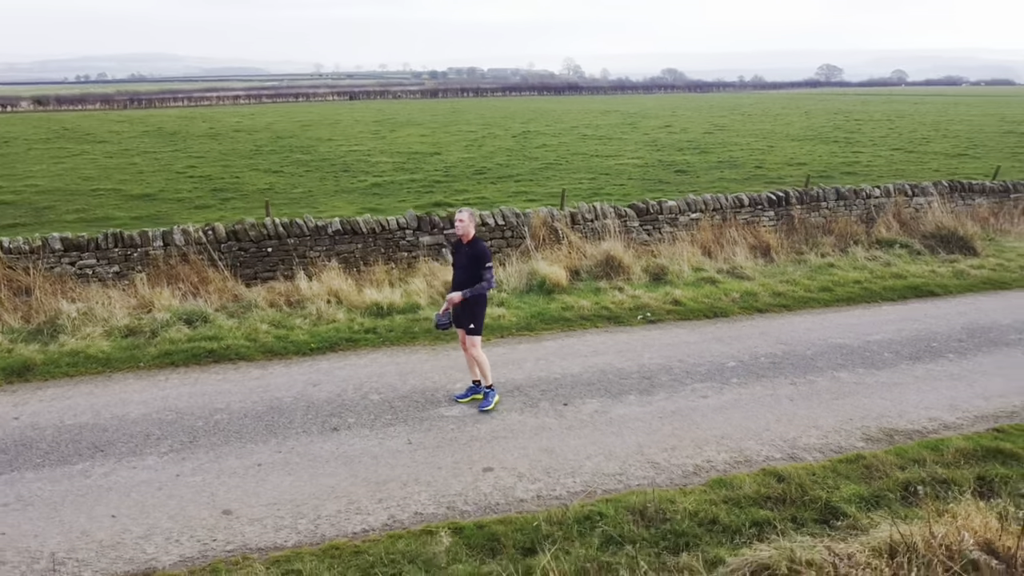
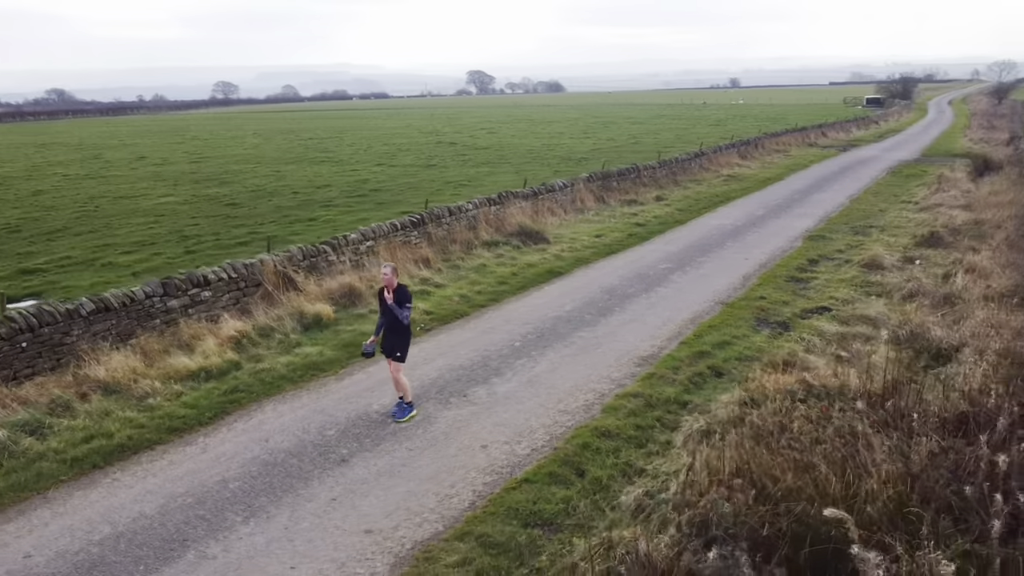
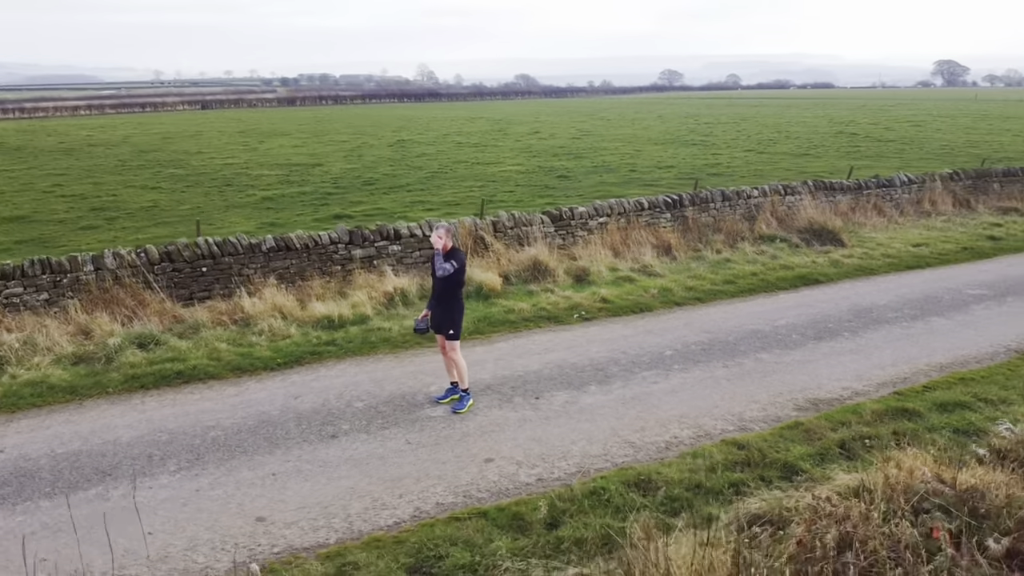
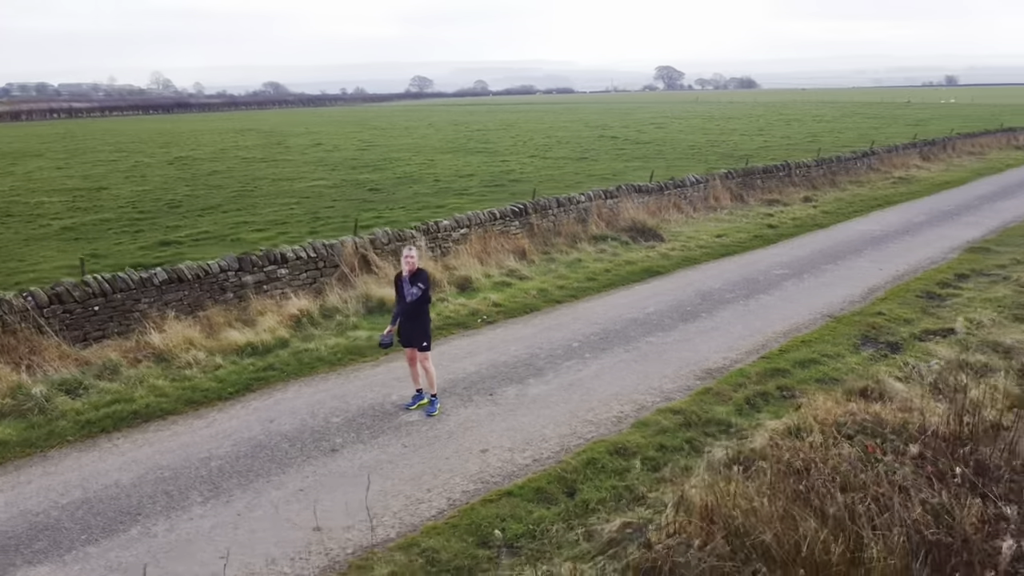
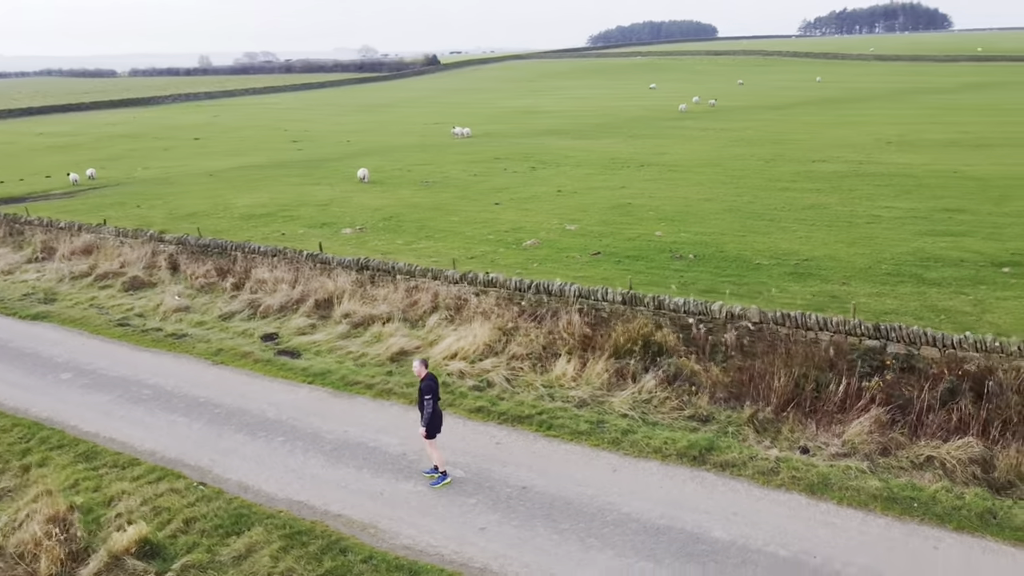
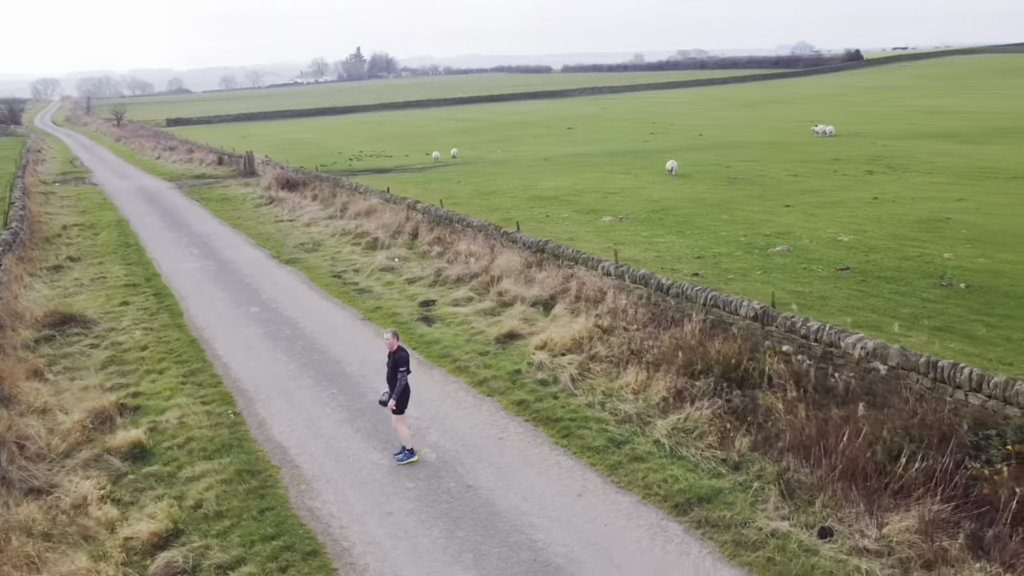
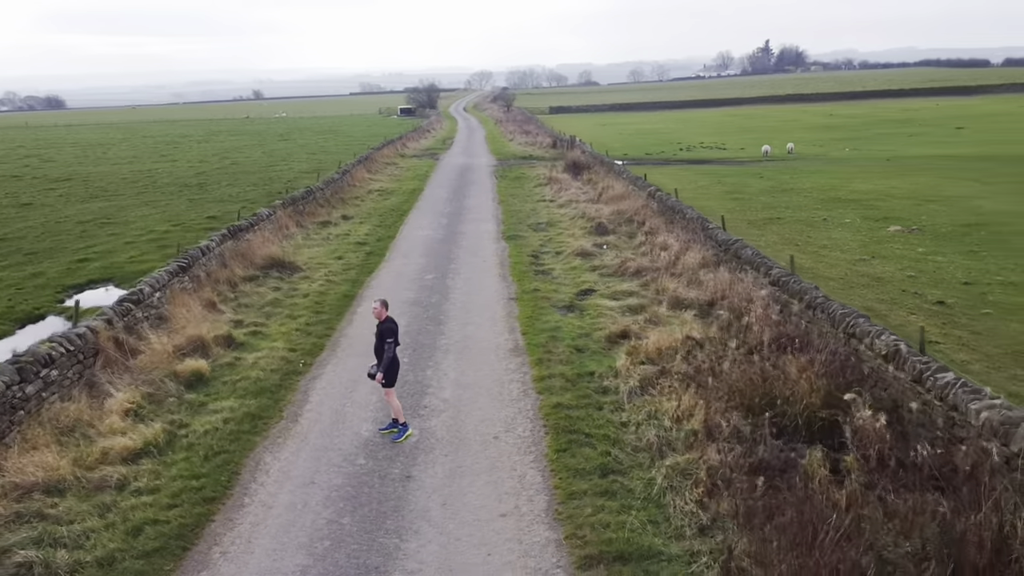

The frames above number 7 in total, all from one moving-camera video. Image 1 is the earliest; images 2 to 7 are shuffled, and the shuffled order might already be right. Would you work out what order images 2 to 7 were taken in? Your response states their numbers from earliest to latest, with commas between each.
3, 4, 2, 7, 6, 5
